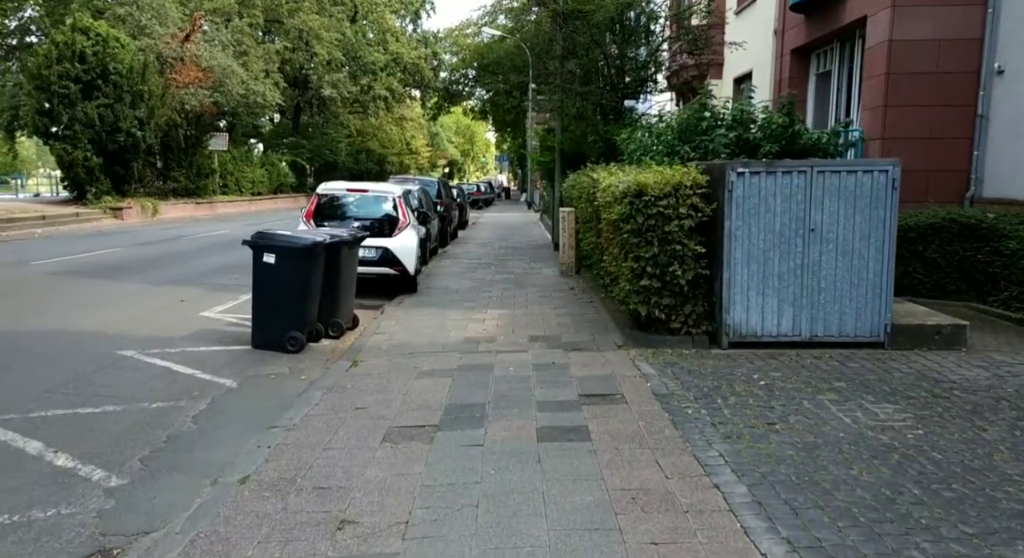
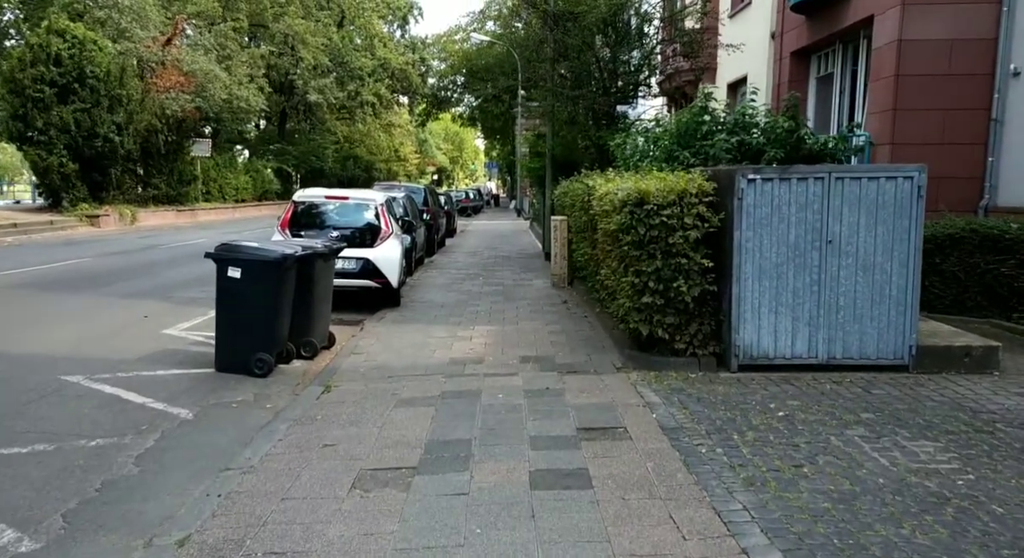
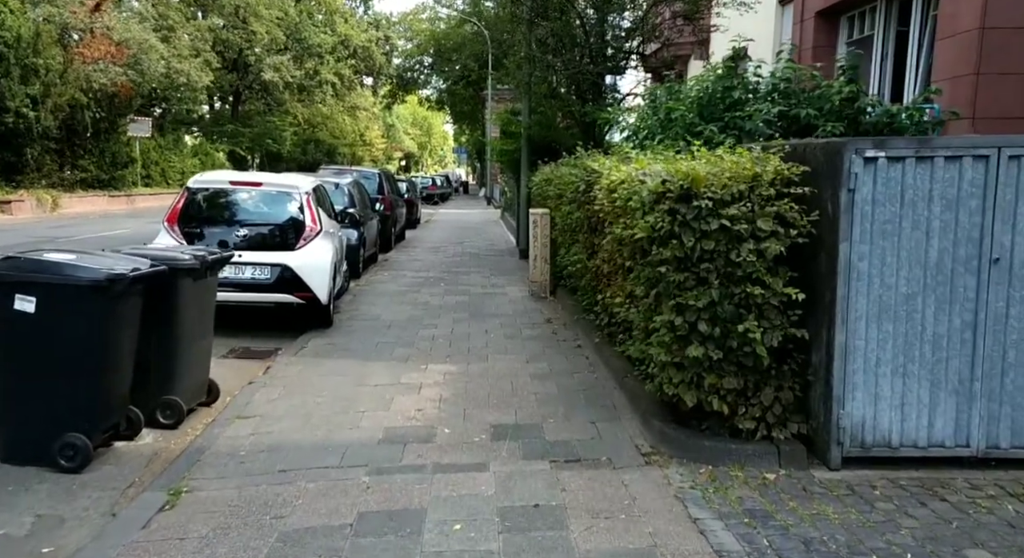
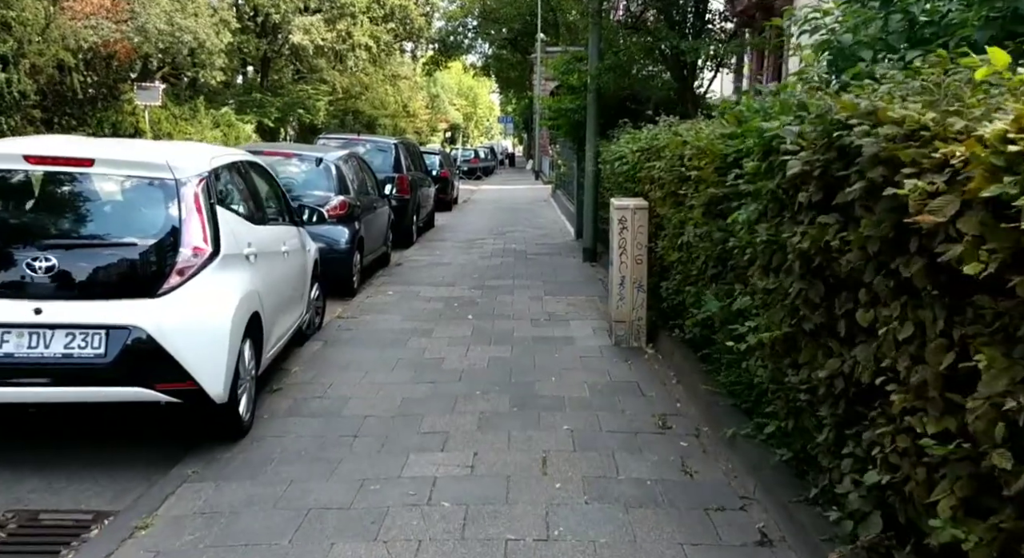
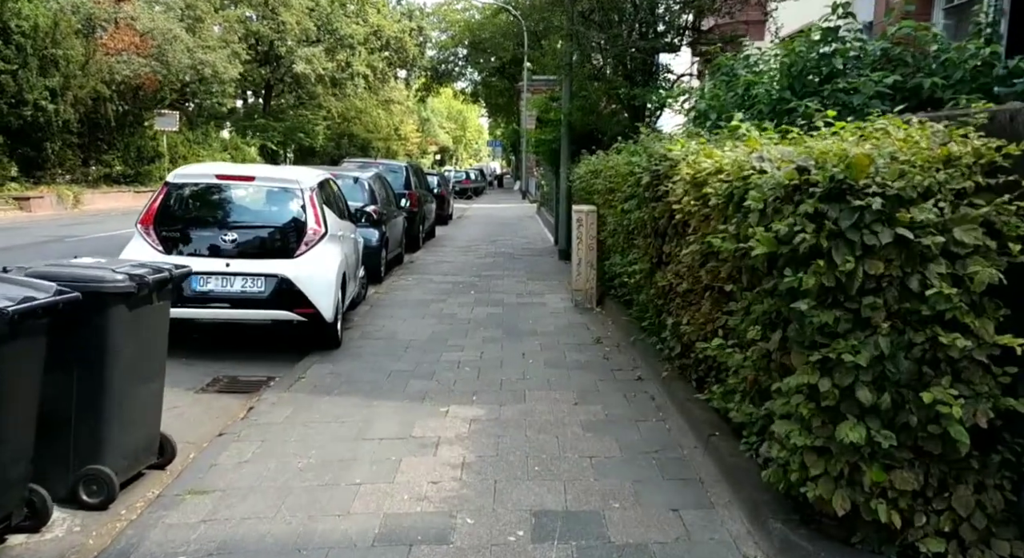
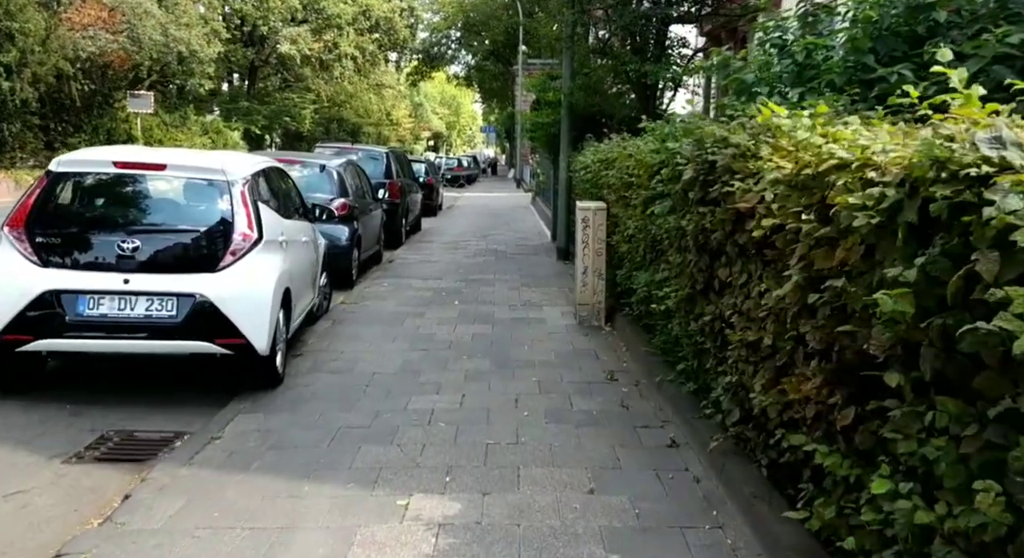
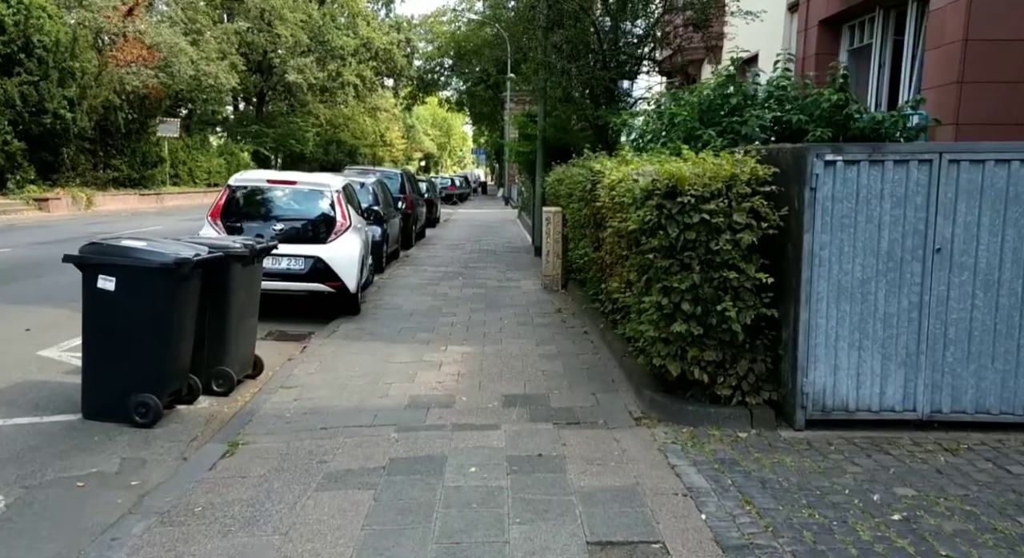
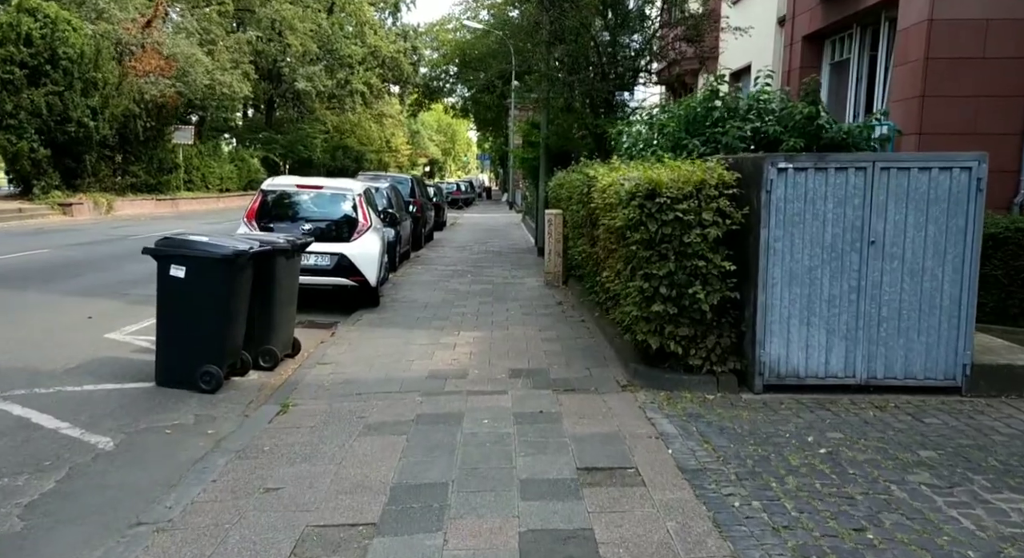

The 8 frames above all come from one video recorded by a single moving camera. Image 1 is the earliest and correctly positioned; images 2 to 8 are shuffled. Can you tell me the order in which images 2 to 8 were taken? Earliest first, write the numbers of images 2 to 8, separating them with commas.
2, 8, 7, 3, 5, 6, 4
